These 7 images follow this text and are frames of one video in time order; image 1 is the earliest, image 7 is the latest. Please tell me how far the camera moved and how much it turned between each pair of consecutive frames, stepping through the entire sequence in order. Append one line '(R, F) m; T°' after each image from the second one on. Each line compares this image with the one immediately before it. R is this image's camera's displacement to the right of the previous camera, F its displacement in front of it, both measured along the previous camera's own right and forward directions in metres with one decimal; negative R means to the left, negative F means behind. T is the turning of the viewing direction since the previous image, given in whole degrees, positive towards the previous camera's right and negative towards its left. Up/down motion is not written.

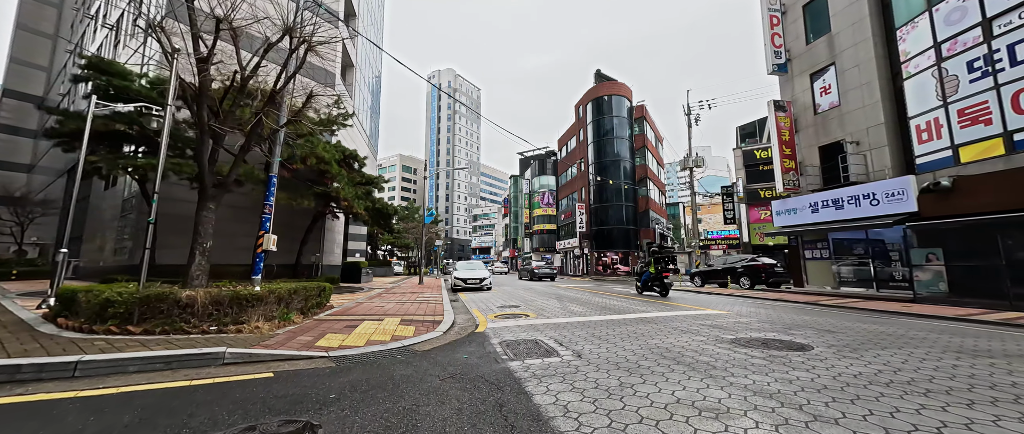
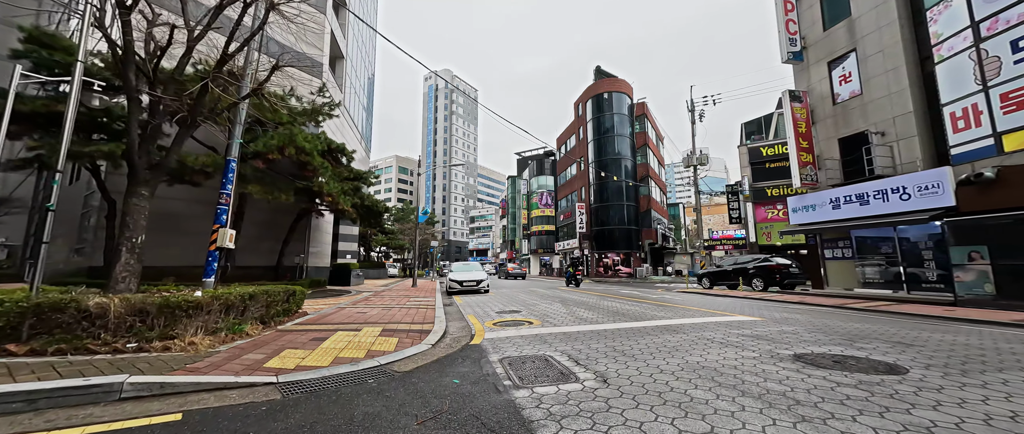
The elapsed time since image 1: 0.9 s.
(-0.1, +1.1) m; 0°
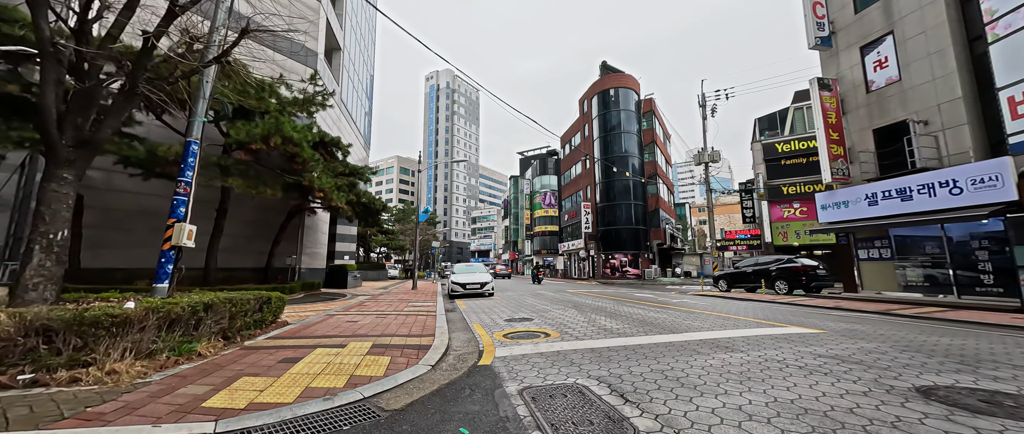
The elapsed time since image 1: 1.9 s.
(-0.2, +1.0) m; 0°
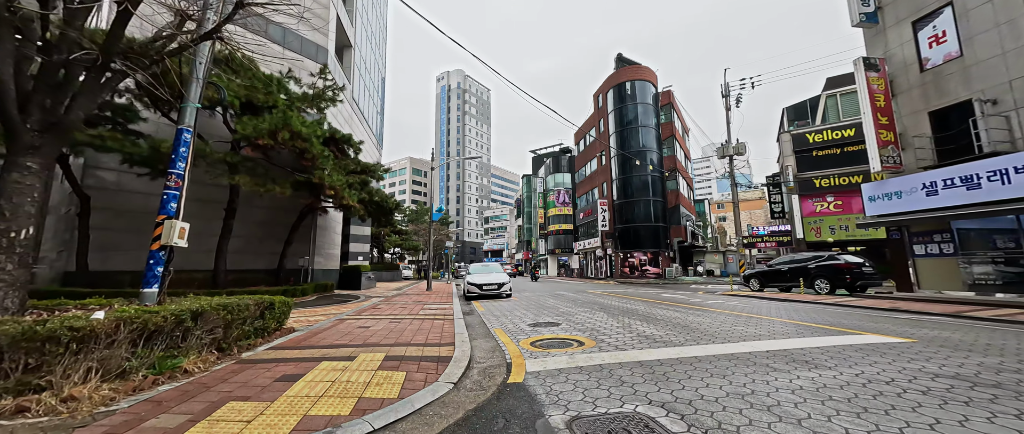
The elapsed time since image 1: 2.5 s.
(-0.3, +0.7) m; -2°
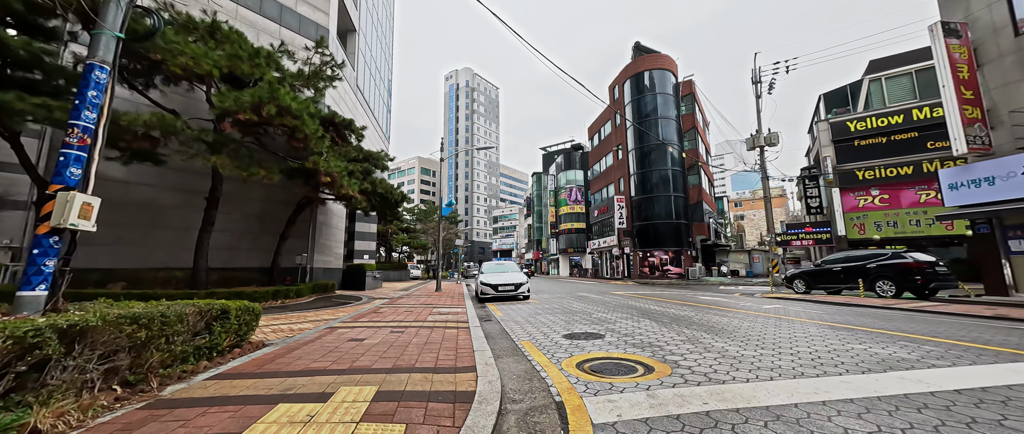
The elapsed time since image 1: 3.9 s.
(-0.4, +1.4) m; -1°
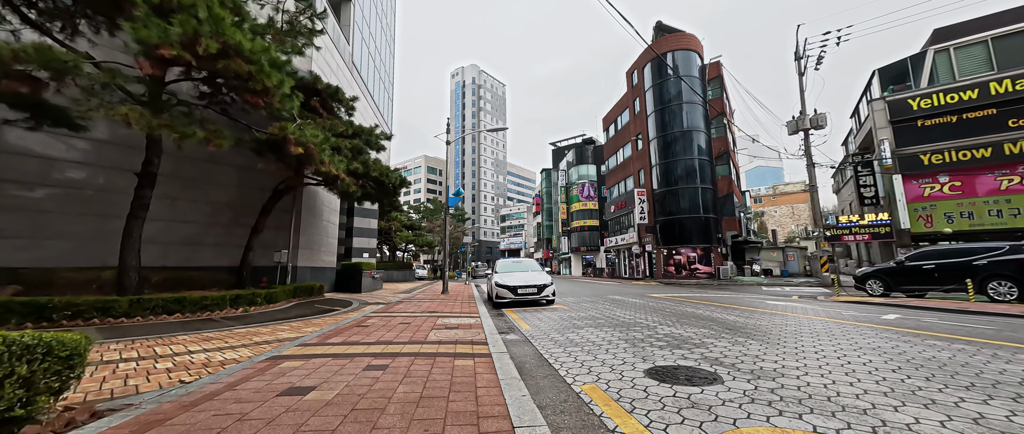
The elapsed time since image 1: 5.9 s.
(-0.5, +2.2) m; -1°
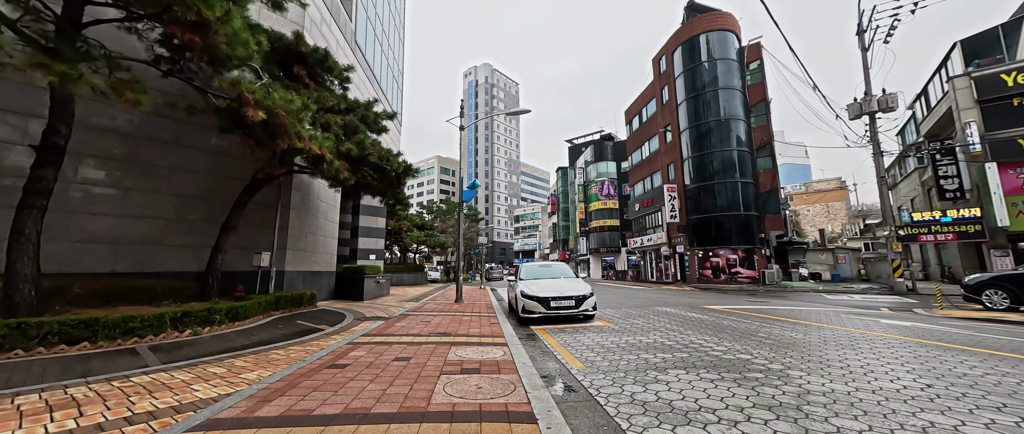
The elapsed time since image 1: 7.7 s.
(-0.4, +2.1) m; -2°
